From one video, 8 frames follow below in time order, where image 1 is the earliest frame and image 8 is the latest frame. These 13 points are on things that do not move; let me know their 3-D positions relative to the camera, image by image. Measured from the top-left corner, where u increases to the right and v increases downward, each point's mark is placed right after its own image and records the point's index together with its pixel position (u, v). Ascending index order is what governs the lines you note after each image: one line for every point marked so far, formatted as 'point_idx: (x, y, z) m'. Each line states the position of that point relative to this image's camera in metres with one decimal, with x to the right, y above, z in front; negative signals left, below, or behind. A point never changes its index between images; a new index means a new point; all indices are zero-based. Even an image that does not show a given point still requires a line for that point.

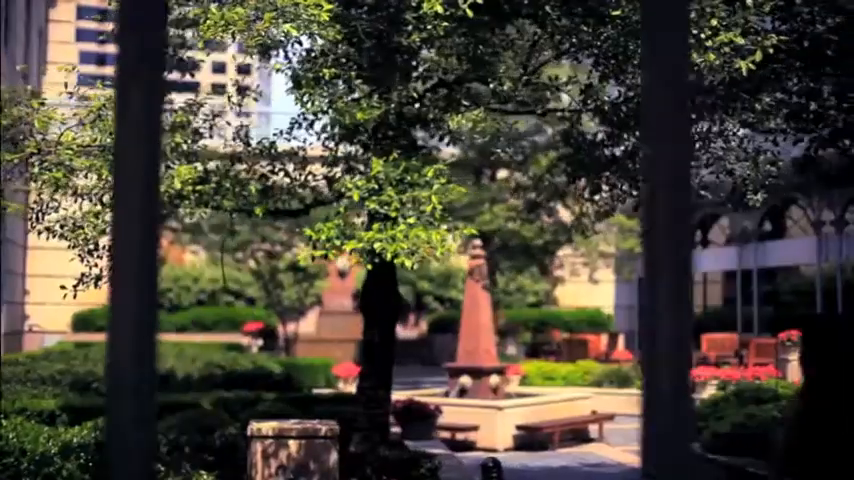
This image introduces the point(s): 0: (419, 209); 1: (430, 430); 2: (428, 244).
0: (-0.1, +0.3, +9.6) m
1: (0.0, -2.9, +17.4) m
2: (0.0, 0.0, +9.4) m
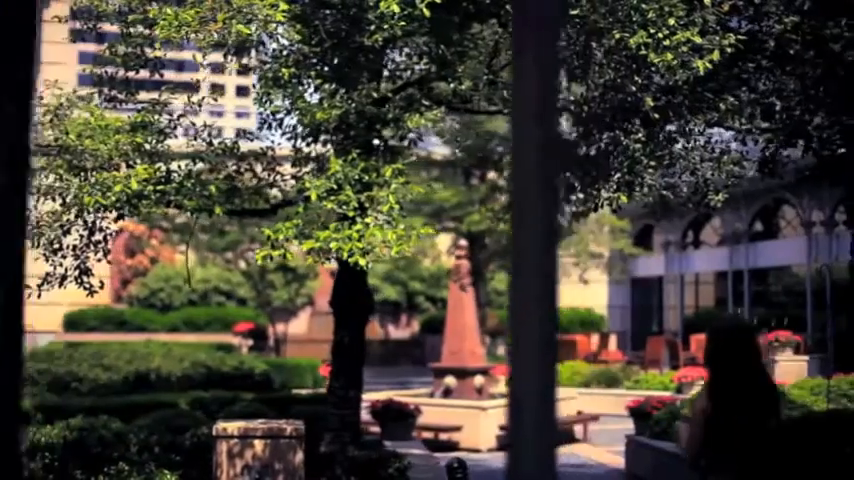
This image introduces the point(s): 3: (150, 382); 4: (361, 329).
0: (-0.4, +0.3, +9.6) m
1: (-0.3, -2.9, +17.4) m
2: (-0.4, 0.0, +9.4) m
3: (-4.1, -2.1, +16.7) m
4: (-0.8, -1.0, +12.8) m
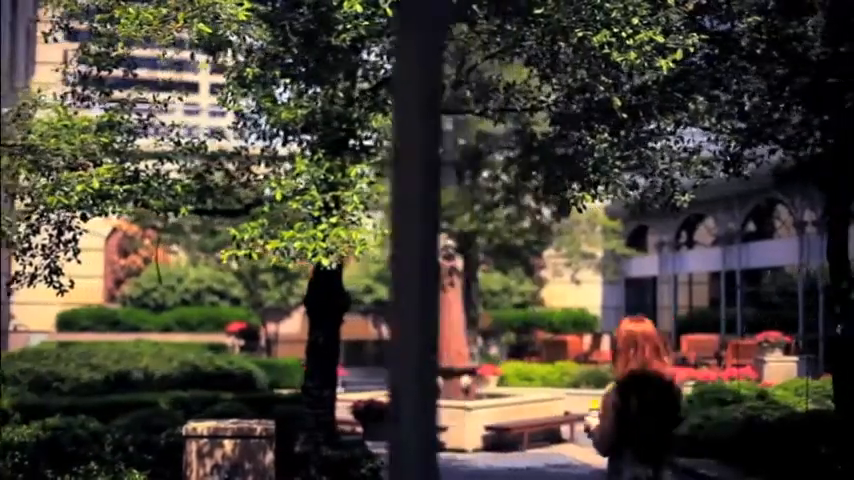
0: (-0.7, +0.3, +9.6) m
1: (-0.6, -2.9, +17.4) m
2: (-0.7, 0.0, +9.4) m
3: (-4.3, -2.1, +16.7) m
4: (-1.0, -1.0, +12.8) m
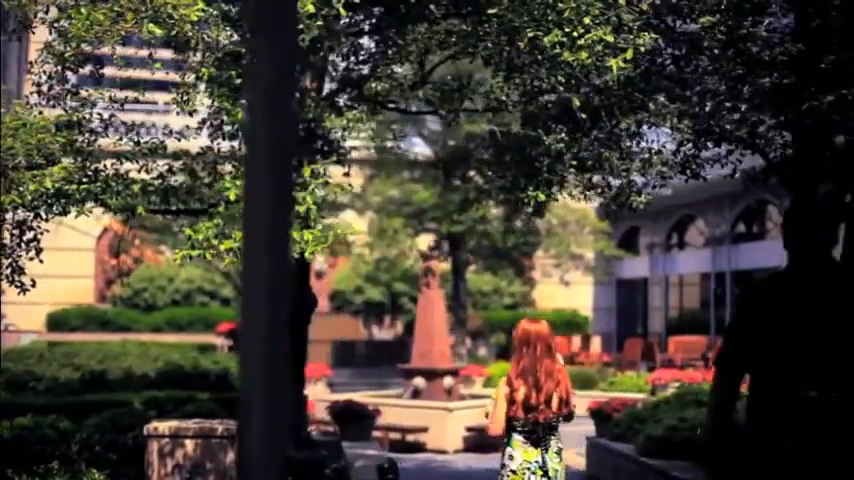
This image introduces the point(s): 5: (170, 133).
0: (-1.1, +0.3, +9.6) m
1: (-0.9, -3.0, +17.4) m
2: (-1.1, 0.0, +9.4) m
3: (-4.7, -2.1, +16.7) m
4: (-1.4, -1.0, +12.7) m
5: (-2.5, +1.1, +11.1) m
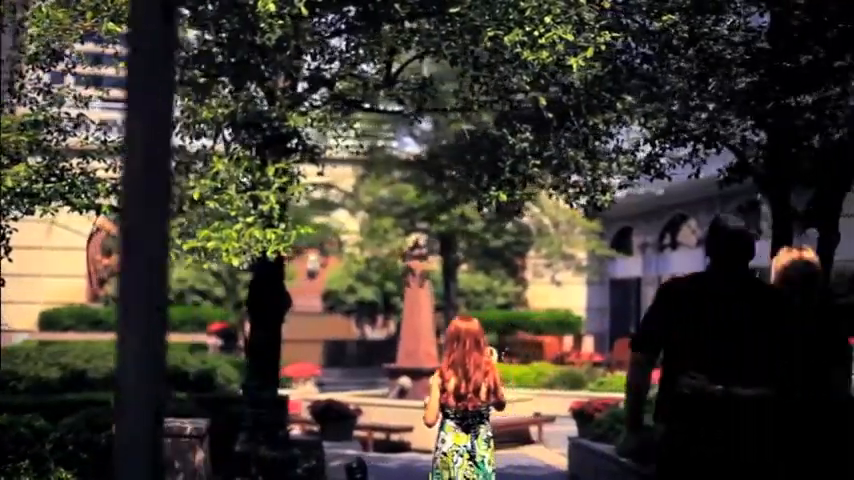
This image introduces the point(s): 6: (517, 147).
0: (-1.4, +0.3, +9.6) m
1: (-1.2, -2.9, +17.4) m
2: (-1.4, 0.0, +9.4) m
3: (-5.0, -2.1, +16.7) m
4: (-1.7, -1.0, +12.7) m
5: (-2.8, +1.1, +11.1) m
6: (+0.9, +0.9, +11.0) m
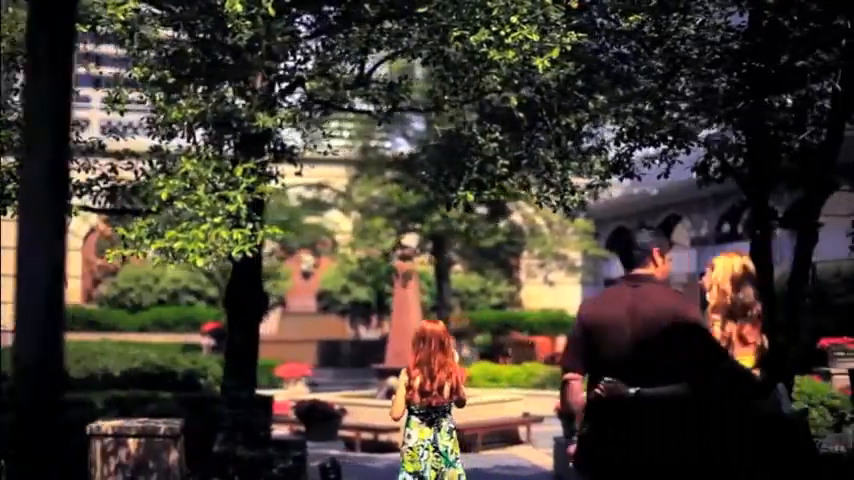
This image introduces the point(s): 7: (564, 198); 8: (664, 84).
0: (-1.7, +0.3, +9.6) m
1: (-1.4, -3.0, +17.4) m
2: (-1.7, 0.0, +9.4) m
3: (-5.2, -2.1, +16.7) m
4: (-2.0, -1.0, +12.7) m
5: (-3.1, +1.1, +11.1) m
6: (+0.6, +0.9, +11.0) m
7: (+1.4, +0.4, +11.2) m
8: (+2.1, +1.4, +10.0) m
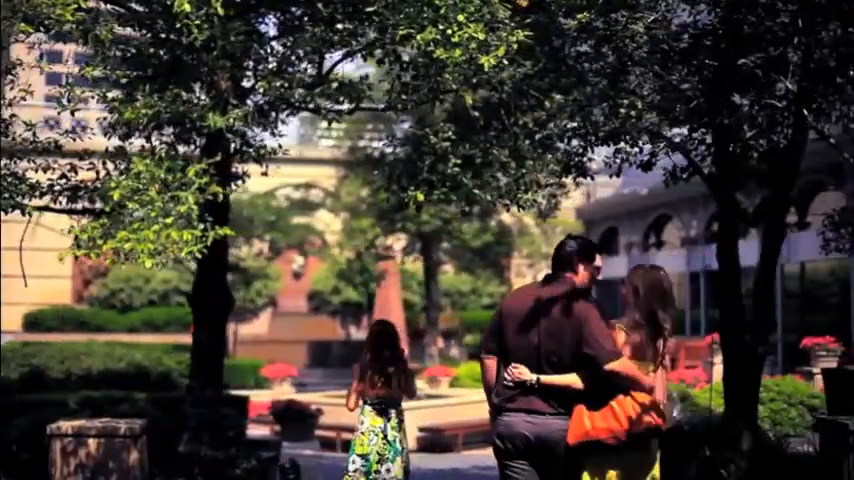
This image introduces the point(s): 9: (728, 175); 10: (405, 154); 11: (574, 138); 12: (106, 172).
0: (-2.1, +0.3, +9.6) m
1: (-1.8, -3.0, +17.4) m
2: (-2.1, 0.0, +9.4) m
3: (-5.6, -2.1, +16.8) m
4: (-2.3, -1.0, +12.7) m
5: (-3.5, +1.1, +11.1) m
6: (+0.2, +0.9, +11.0) m
7: (+1.0, +0.4, +11.2) m
8: (+1.7, +1.4, +10.0) m
9: (+3.3, +0.7, +12.2) m
10: (-0.2, +0.9, +11.9) m
11: (+1.5, +1.0, +10.7) m
12: (-3.0, +0.6, +10.6) m
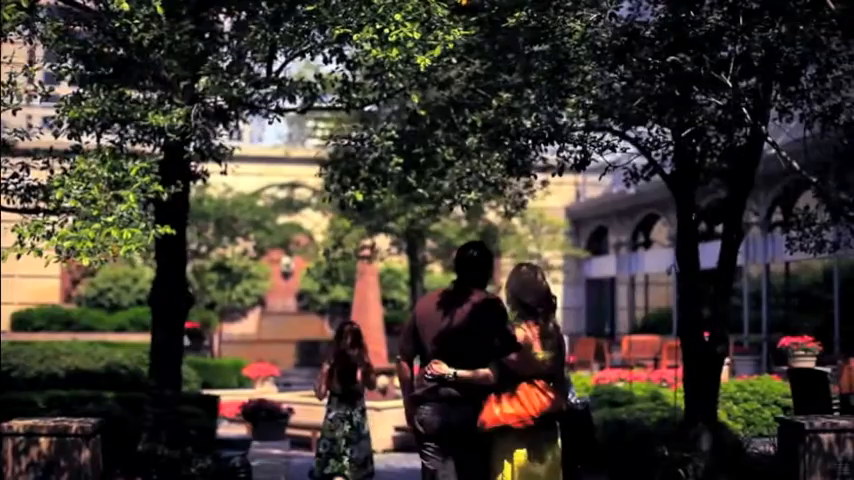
0: (-2.6, +0.3, +9.6) m
1: (-2.2, -2.9, +17.4) m
2: (-2.6, 0.0, +9.4) m
3: (-6.0, -2.1, +16.8) m
4: (-2.8, -1.0, +12.8) m
5: (-4.0, +1.1, +11.1) m
6: (-0.3, +0.9, +10.9) m
7: (+0.5, +0.4, +11.2) m
8: (+1.2, +1.4, +10.0) m
9: (+2.8, +0.7, +12.1) m
10: (-0.7, +0.9, +11.8) m
11: (+1.0, +1.0, +10.7) m
12: (-3.5, +0.6, +10.6) m
